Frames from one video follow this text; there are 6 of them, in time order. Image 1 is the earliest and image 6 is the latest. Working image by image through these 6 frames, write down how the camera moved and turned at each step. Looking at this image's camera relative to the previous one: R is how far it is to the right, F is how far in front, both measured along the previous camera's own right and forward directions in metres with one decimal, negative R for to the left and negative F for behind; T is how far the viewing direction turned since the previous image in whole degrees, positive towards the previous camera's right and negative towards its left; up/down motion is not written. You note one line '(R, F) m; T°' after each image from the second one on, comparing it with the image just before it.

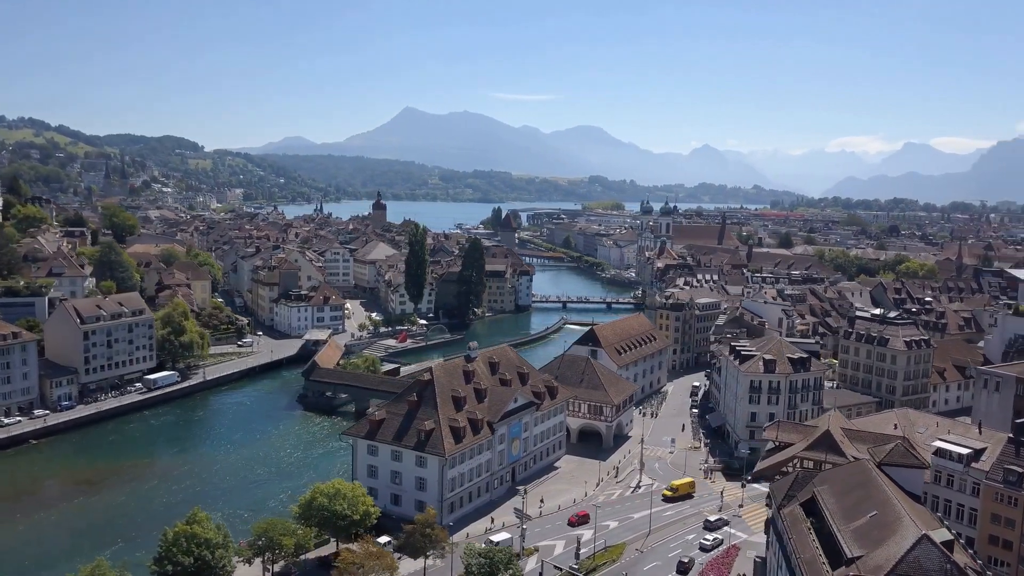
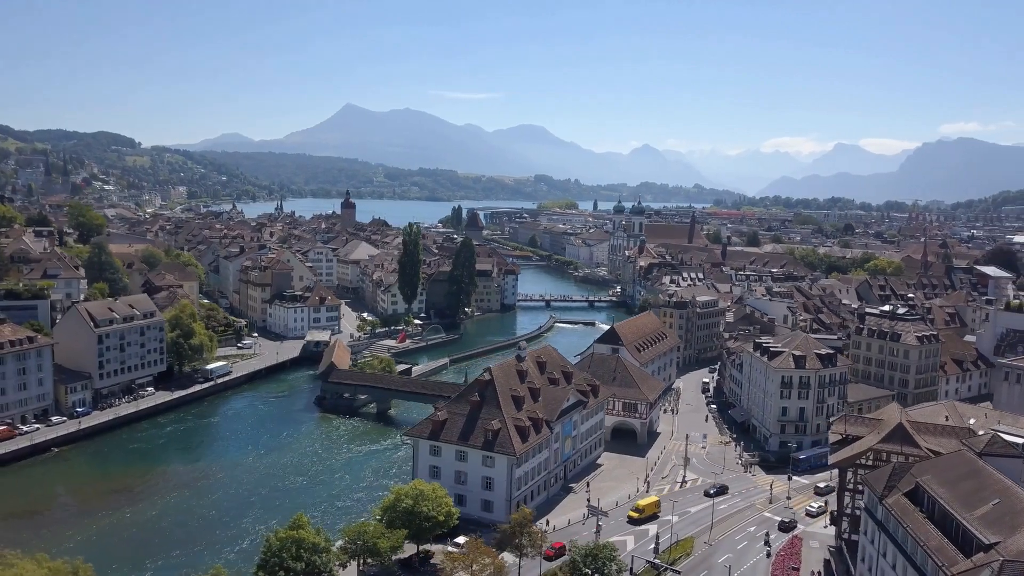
(-3.9, -0.1) m; +4°
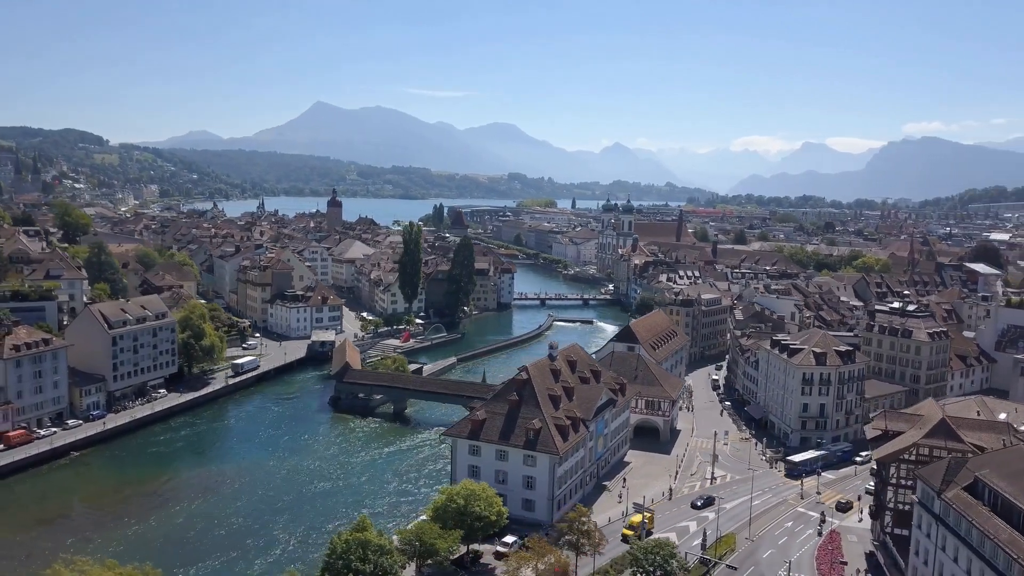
(-2.2, 0.0) m; +2°
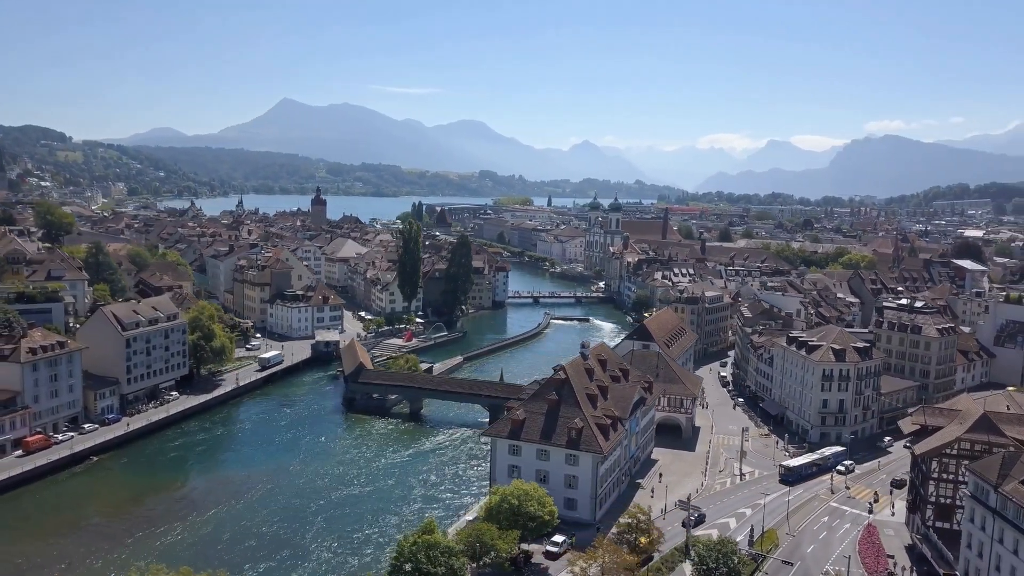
(-2.3, +0.1) m; +2°
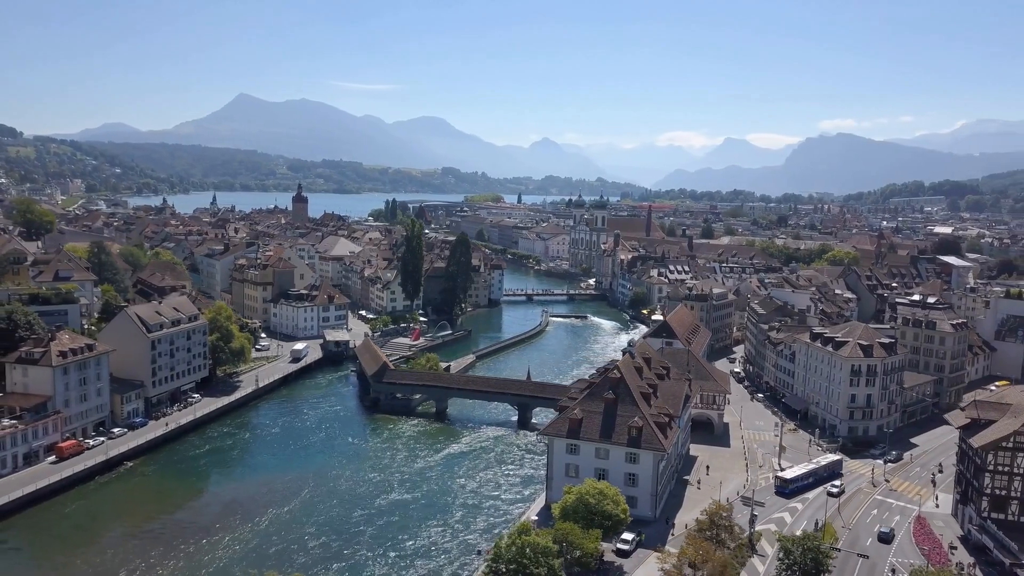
(-3.2, +0.1) m; +3°
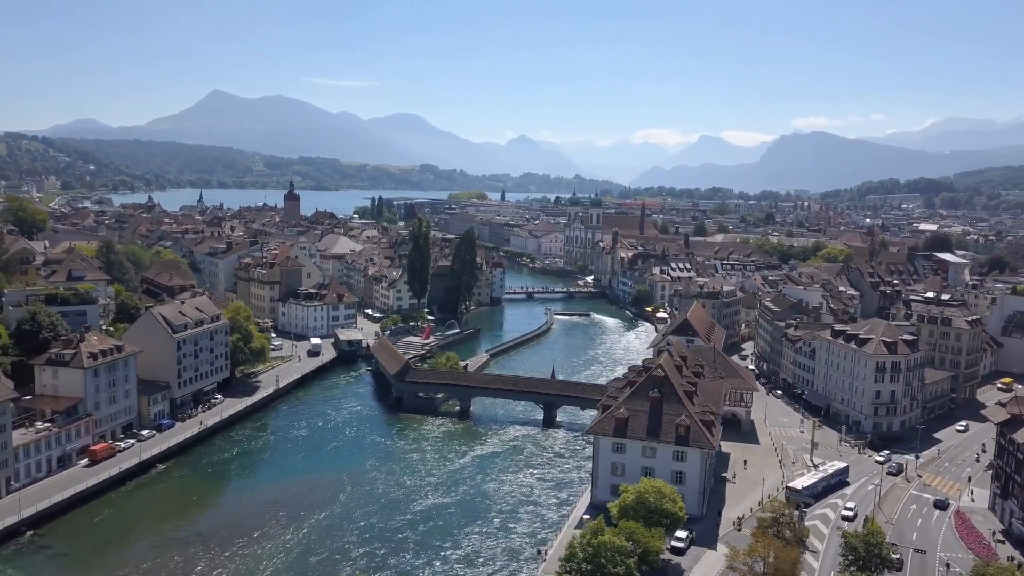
(-2.3, 0.0) m; +2°
